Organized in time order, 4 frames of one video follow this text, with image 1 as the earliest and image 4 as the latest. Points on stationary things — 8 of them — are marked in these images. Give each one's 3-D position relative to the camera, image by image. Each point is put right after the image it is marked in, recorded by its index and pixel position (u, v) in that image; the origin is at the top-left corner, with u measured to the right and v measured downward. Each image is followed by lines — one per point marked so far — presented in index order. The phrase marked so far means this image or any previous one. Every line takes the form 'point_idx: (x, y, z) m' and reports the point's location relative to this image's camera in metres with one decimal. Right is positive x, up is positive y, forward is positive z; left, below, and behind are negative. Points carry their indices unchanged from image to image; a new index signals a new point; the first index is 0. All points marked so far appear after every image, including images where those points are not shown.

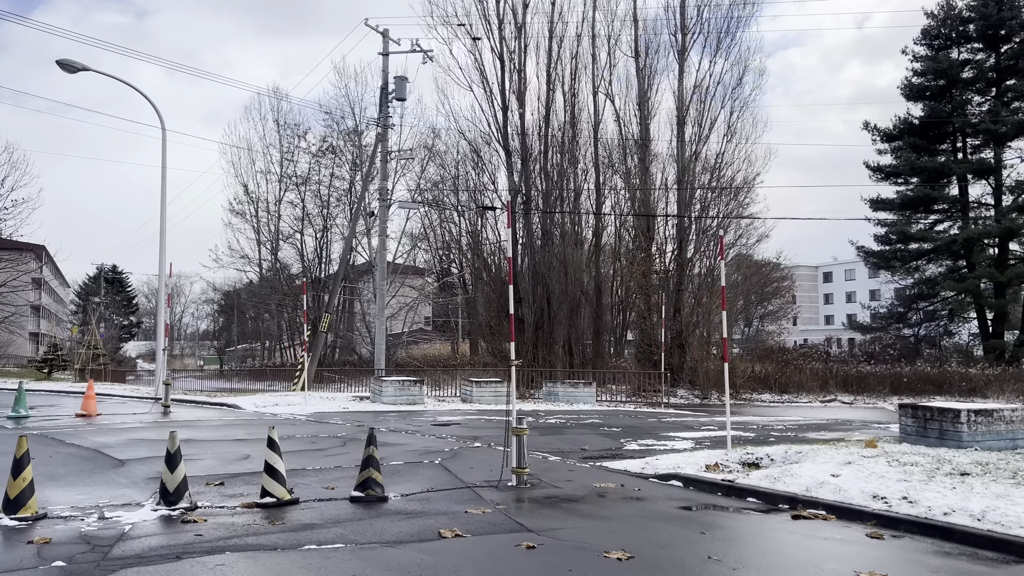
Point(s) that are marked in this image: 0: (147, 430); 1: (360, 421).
0: (-5.8, -2.3, +12.8) m
1: (-2.6, -2.4, +14.0) m
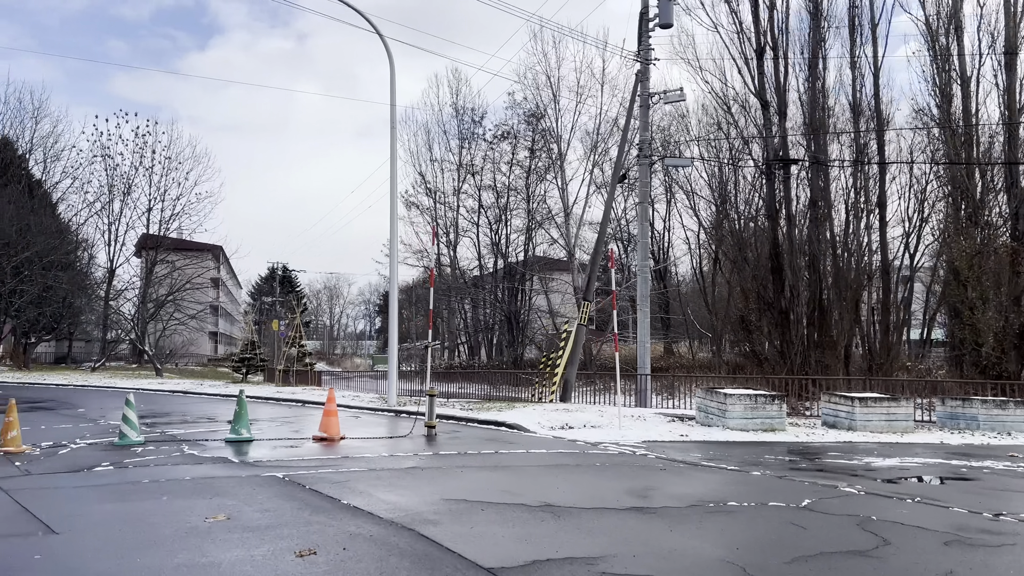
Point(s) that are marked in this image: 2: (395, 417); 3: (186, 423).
0: (-0.7, -1.9, +8.0) m
1: (+2.7, -1.9, +8.7) m
2: (-2.1, -2.3, +14.4) m
3: (-5.5, -2.3, +13.5) m
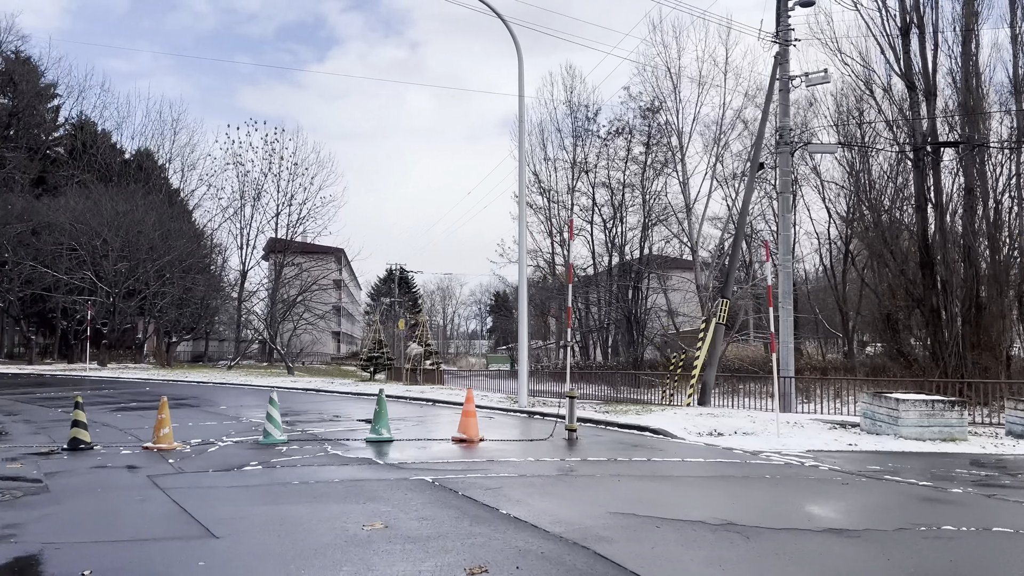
0: (+0.8, -1.8, +7.5) m
1: (+4.3, -1.9, +7.7) m
2: (+0.3, -2.3, +14.0) m
3: (-3.2, -2.3, +13.6) m
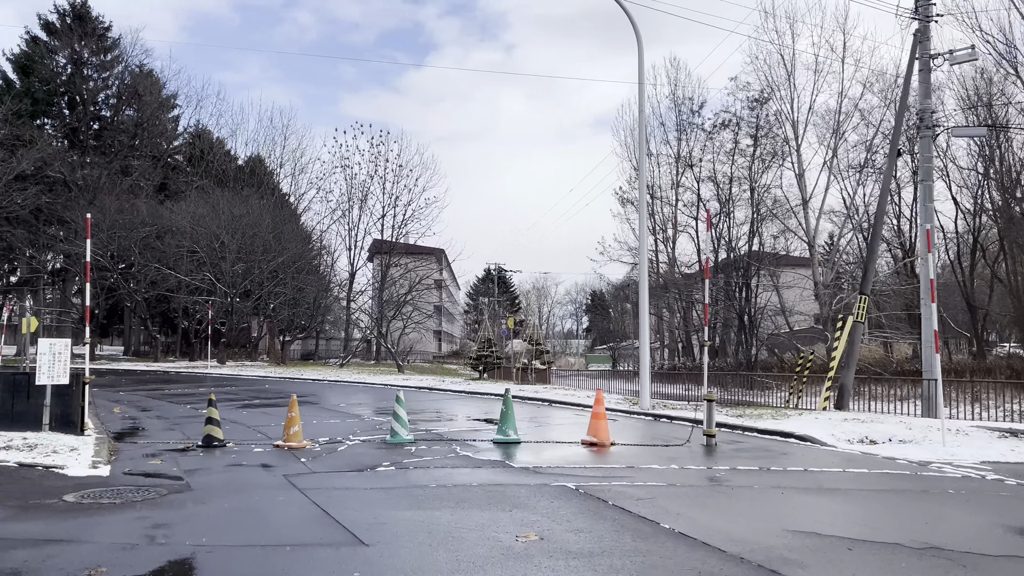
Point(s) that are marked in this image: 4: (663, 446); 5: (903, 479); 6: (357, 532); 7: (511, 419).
0: (+2.1, -1.8, +6.9) m
1: (+5.6, -1.8, +6.7) m
2: (+2.3, -2.2, +13.4) m
3: (-1.2, -2.2, +13.4) m
4: (+2.0, -2.1, +10.7) m
5: (+3.7, -1.8, +7.7) m
6: (-1.1, -1.7, +5.7) m
7: (0.0, -1.7, +10.7) m
